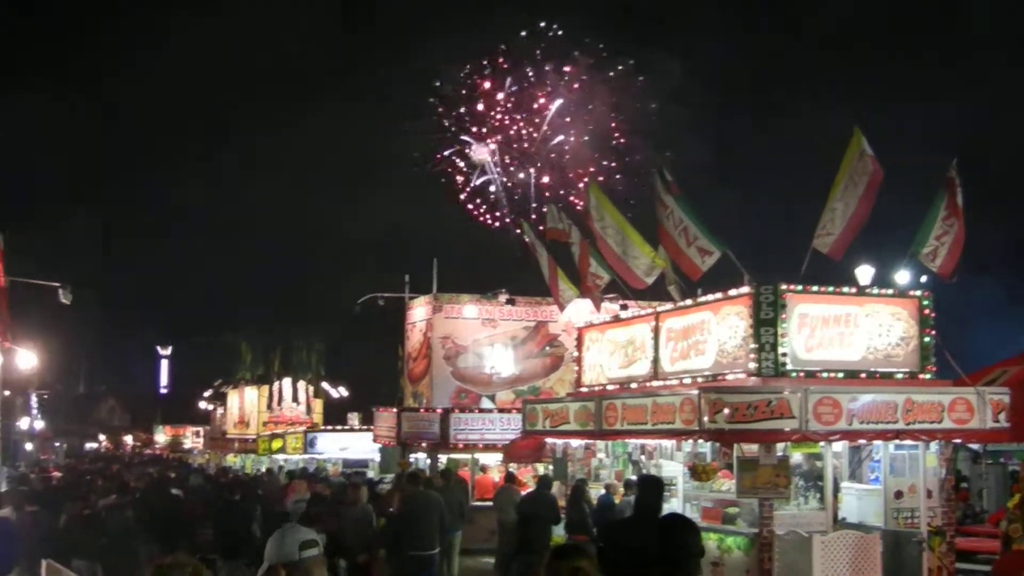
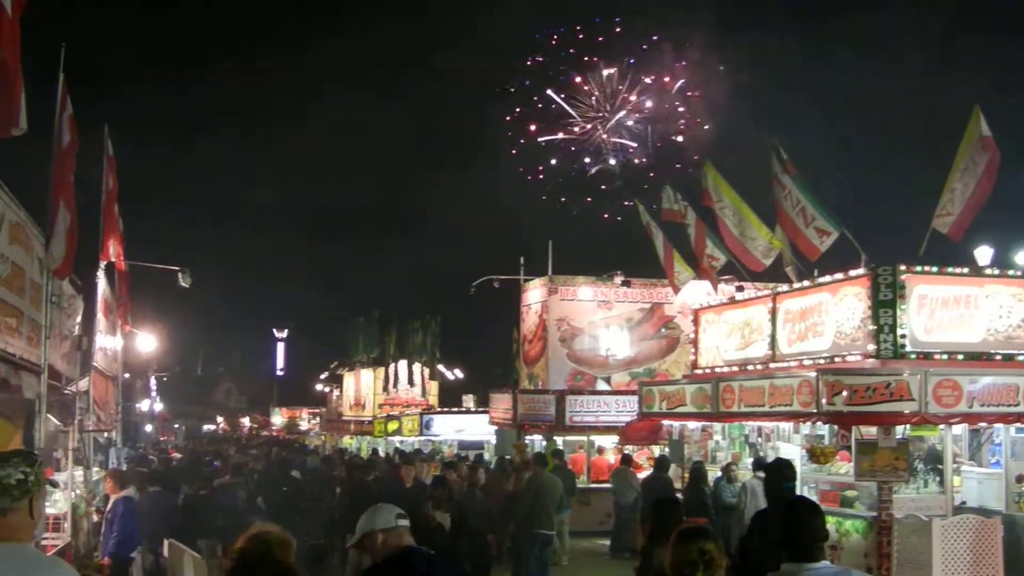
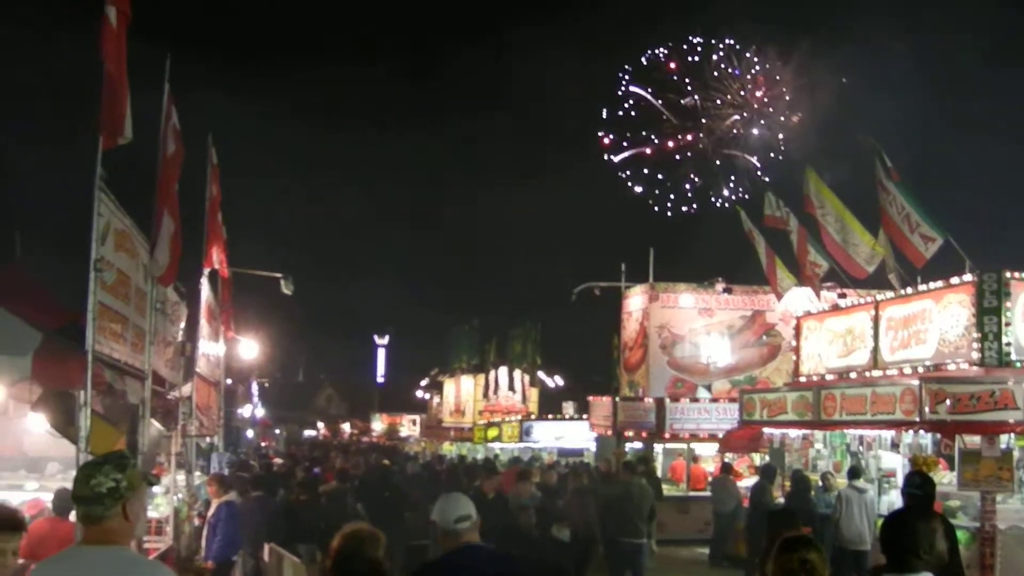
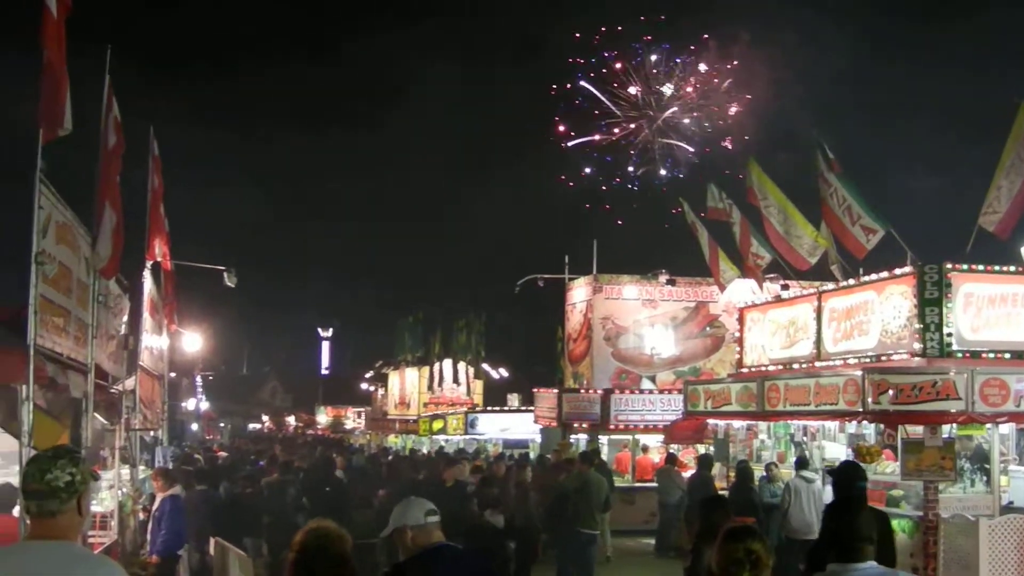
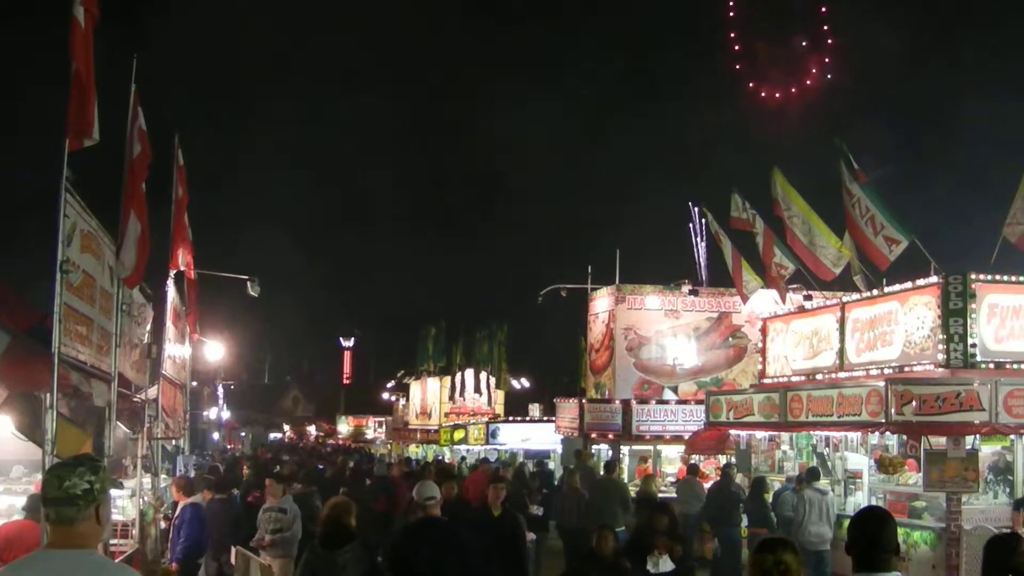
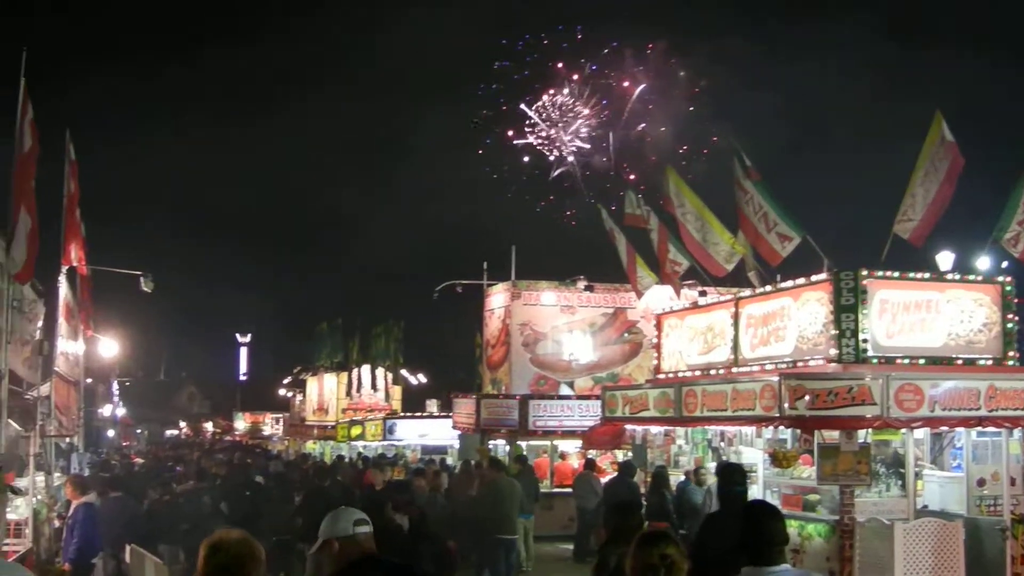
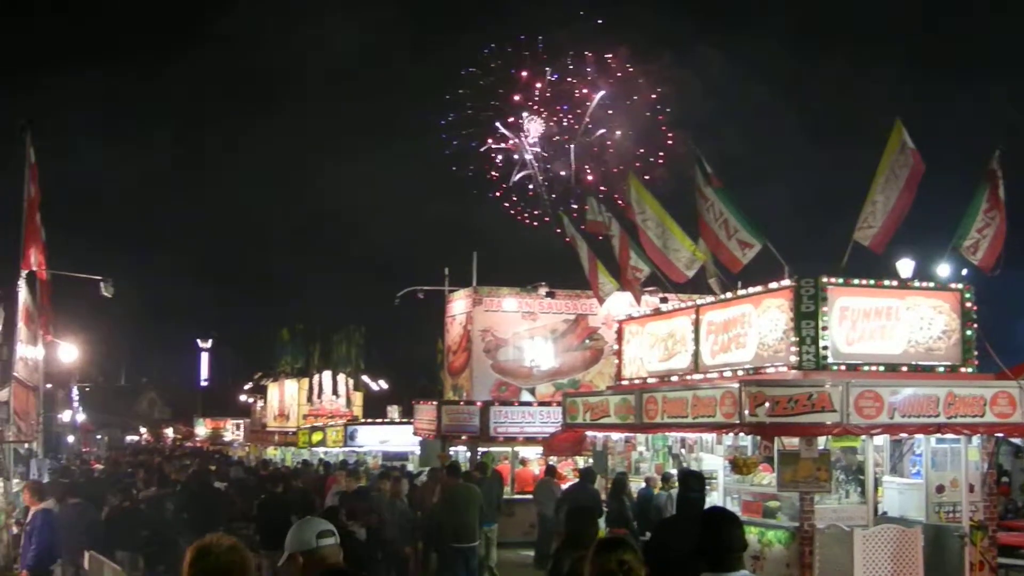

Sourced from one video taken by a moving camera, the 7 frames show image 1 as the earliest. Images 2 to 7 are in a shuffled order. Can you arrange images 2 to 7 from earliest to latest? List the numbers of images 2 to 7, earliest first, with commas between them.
7, 6, 2, 4, 3, 5
